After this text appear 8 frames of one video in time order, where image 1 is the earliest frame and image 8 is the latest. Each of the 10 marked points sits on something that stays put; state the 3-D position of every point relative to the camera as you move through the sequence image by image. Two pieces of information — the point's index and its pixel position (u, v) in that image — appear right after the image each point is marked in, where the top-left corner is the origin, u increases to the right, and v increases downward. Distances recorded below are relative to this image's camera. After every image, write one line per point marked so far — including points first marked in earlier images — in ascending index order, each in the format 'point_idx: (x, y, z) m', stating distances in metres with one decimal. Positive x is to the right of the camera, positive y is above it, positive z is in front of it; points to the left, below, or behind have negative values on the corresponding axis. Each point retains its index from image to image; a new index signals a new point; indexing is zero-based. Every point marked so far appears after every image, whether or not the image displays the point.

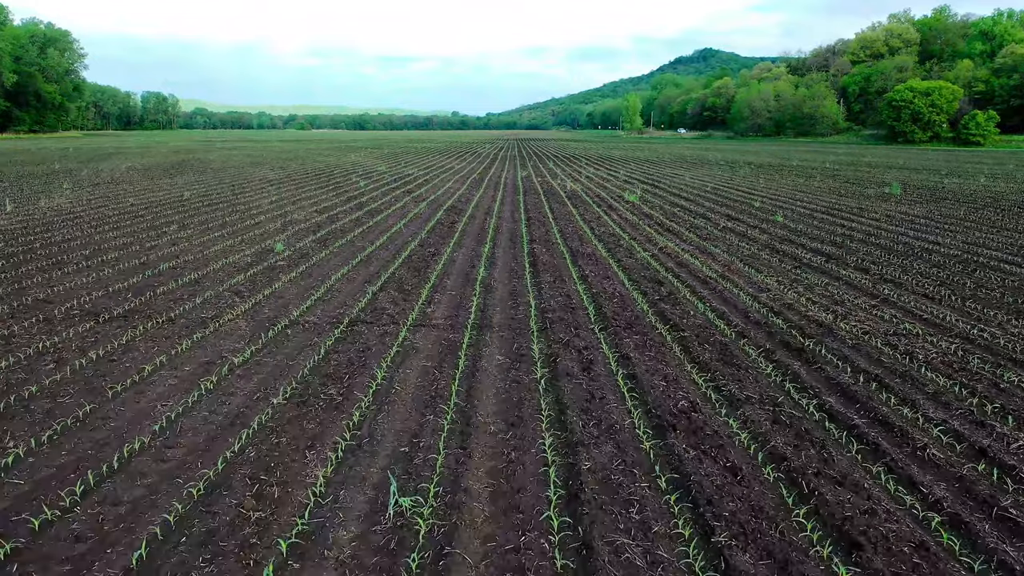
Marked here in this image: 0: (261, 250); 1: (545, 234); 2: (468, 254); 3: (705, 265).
0: (-4.1, +0.6, +12.6) m
1: (+0.6, +1.0, +14.8) m
2: (-0.7, +0.5, +12.6) m
3: (+2.9, +0.3, +11.5) m
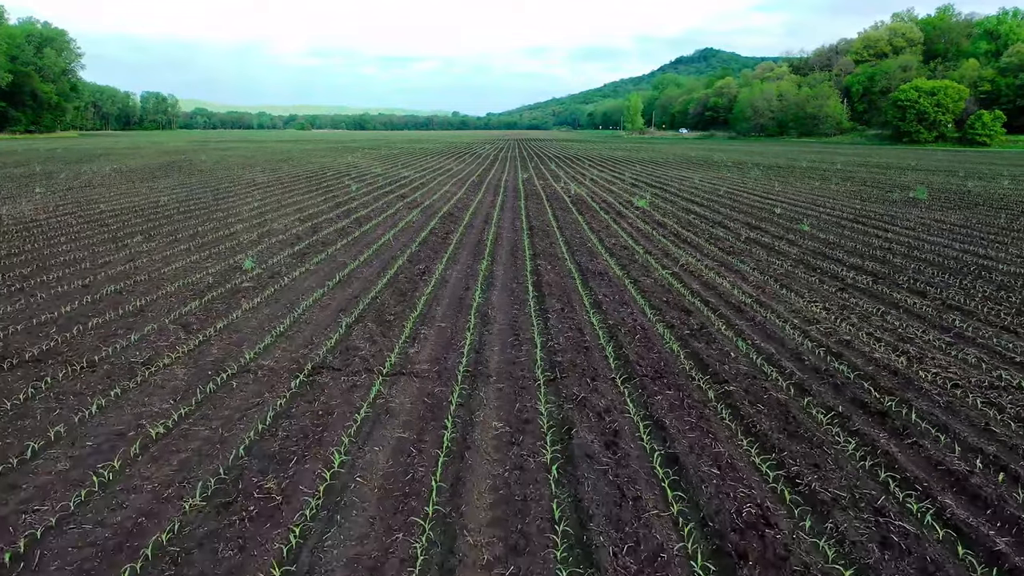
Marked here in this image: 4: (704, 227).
0: (-4.1, +0.3, +11.1) m
1: (+0.6, +0.7, +13.3) m
2: (-0.7, +0.2, +11.1) m
3: (+2.9, 0.0, +10.0) m
4: (+4.1, +1.3, +16.4) m
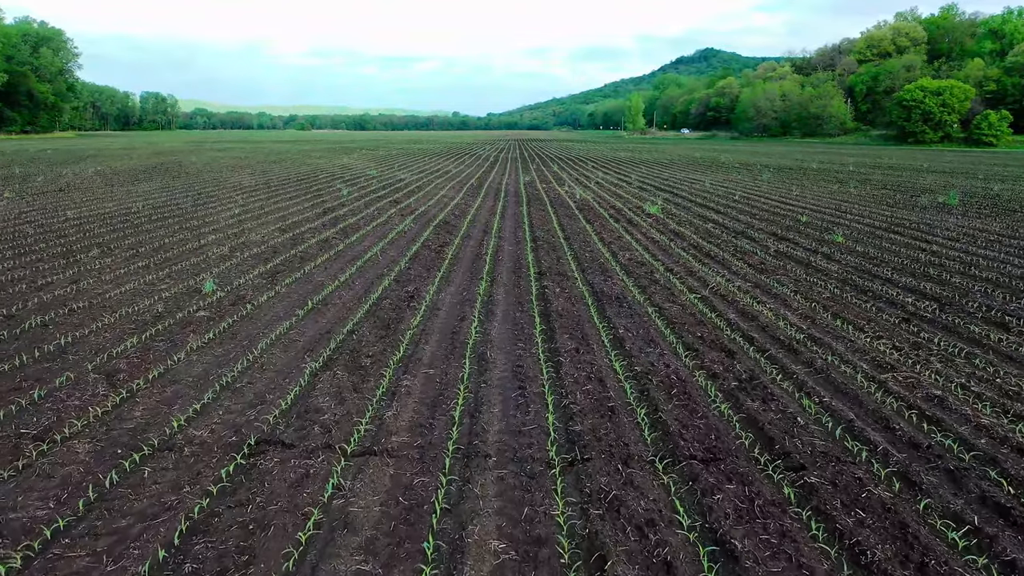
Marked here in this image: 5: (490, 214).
0: (-4.1, 0.0, +9.6) m
1: (+0.7, +0.4, +11.8) m
2: (-0.7, -0.1, +9.5) m
3: (+2.9, -0.3, +8.4) m
4: (+4.2, +1.0, +14.9) m
5: (-0.6, +1.8, +18.8) m
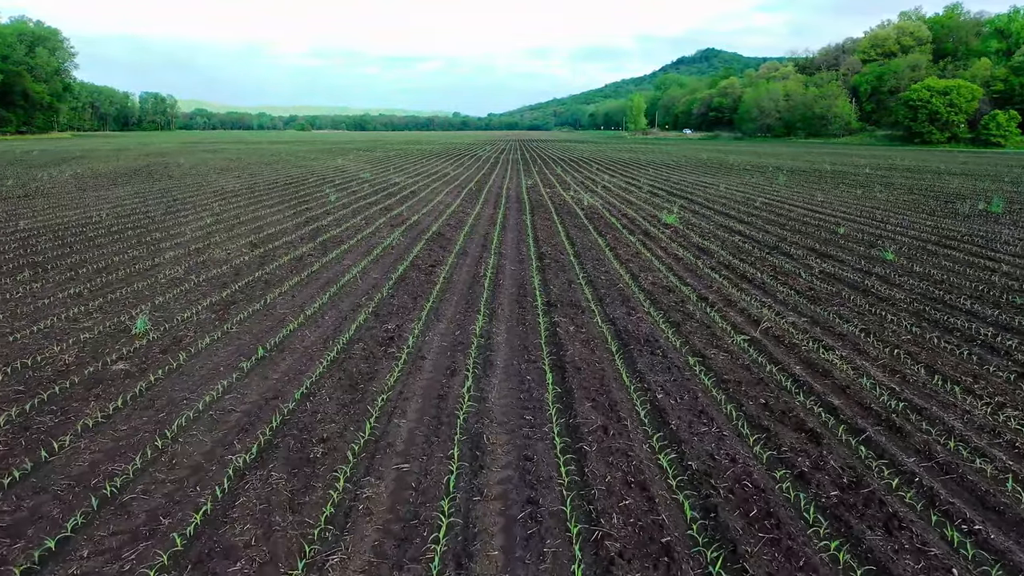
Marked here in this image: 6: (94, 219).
0: (-4.1, -0.4, +7.8) m
1: (+0.7, 0.0, +9.9) m
2: (-0.6, -0.5, +7.7) m
3: (+3.0, -0.7, +6.6) m
4: (+4.2, +0.6, +13.0) m
5: (-0.5, +1.4, +17.0) m
6: (-9.4, +1.6, +17.4) m
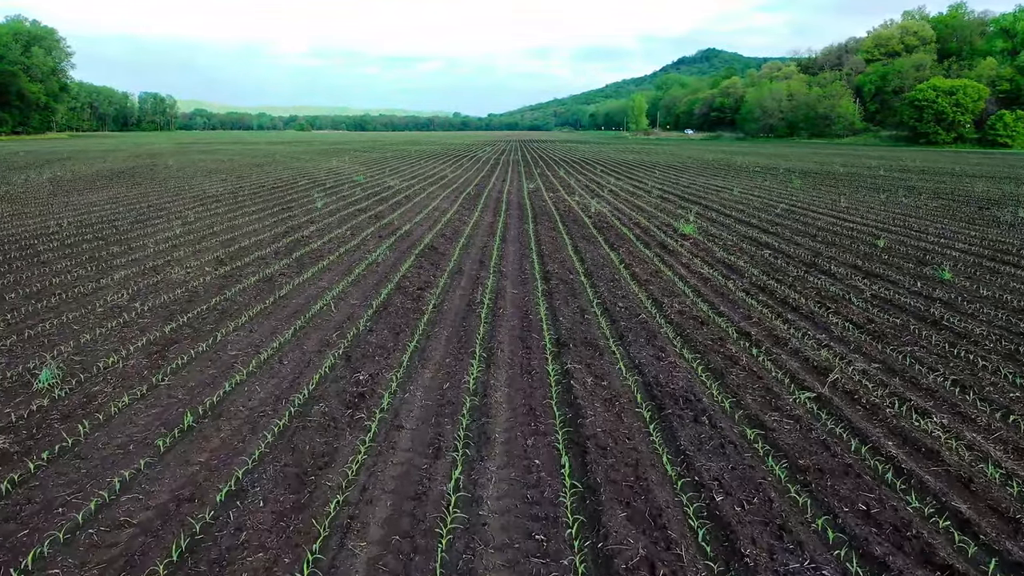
0: (-4.0, -0.8, +6.1) m
1: (+0.7, -0.4, +8.3) m
2: (-0.6, -0.9, +6.1) m
3: (+3.0, -1.1, +5.0) m
4: (+4.2, +0.2, +11.4) m
5: (-0.5, +1.1, +15.4) m
6: (-9.4, +1.2, +15.7) m
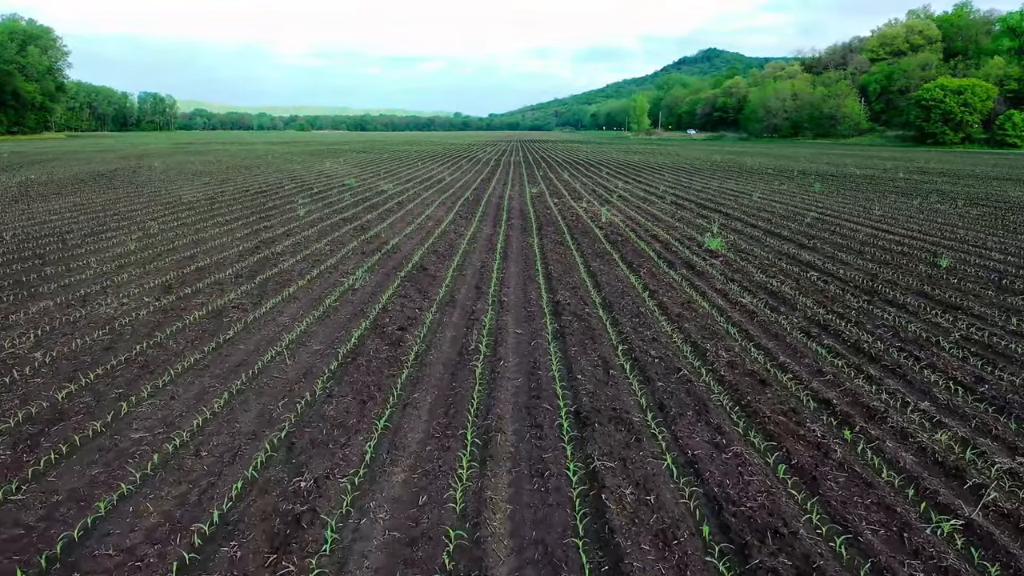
0: (-4.0, -1.2, +4.2) m
1: (+0.8, -0.8, +6.4) m
2: (-0.6, -1.3, +4.1) m
3: (+3.0, -1.5, +3.0) m
4: (+4.3, -0.2, +9.5) m
5: (-0.5, +0.7, +13.5) m
6: (-9.4, +0.8, +13.8) m
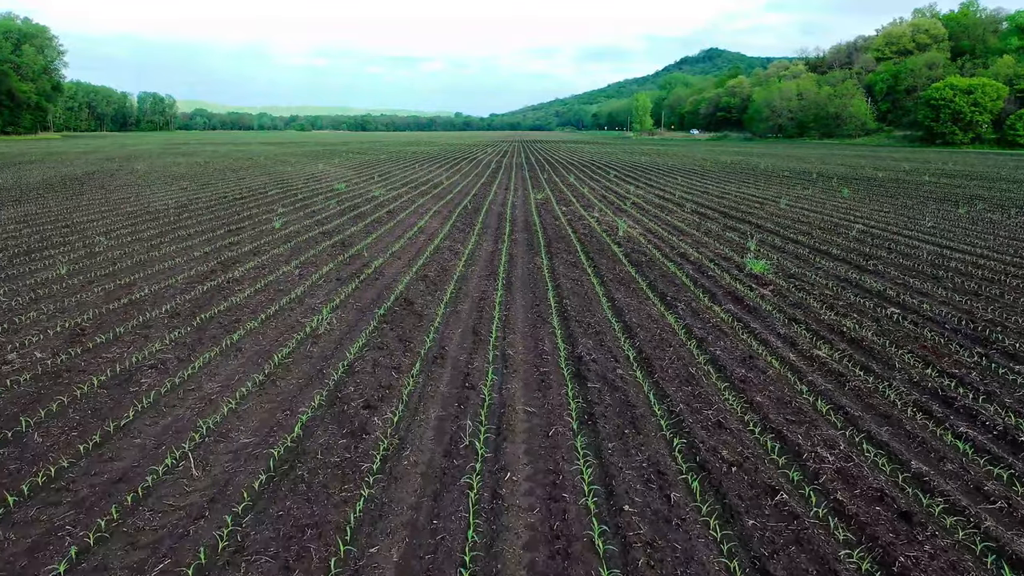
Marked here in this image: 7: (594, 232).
0: (-4.0, -1.7, +2.0) m
1: (+0.8, -1.2, +4.1) m
2: (-0.5, -1.7, +1.9) m
3: (+3.1, -1.9, +0.8) m
4: (+4.3, -0.6, +7.2) m
5: (-0.4, +0.2, +11.2) m
6: (-9.3, +0.3, +11.6) m
7: (+1.7, +1.1, +15.5) m
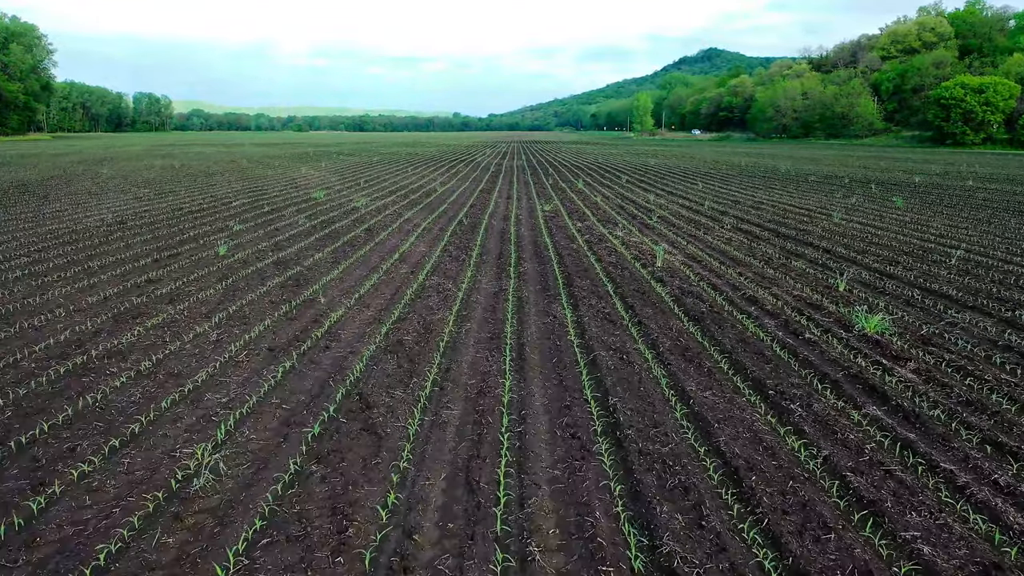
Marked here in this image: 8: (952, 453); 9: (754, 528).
0: (-3.8, -2.4, -1.5) m
1: (+1.0, -2.0, +0.7) m
2: (-0.4, -2.5, -1.6) m
3: (+3.2, -2.7, -2.7) m
4: (+4.5, -1.4, +3.8) m
5: (-0.3, -0.5, +7.8) m
6: (-9.2, -0.4, +8.1) m
7: (+1.9, +0.4, +12.0) m
8: (+2.9, -1.1, +5.1) m
9: (+1.3, -1.3, +4.1) m
